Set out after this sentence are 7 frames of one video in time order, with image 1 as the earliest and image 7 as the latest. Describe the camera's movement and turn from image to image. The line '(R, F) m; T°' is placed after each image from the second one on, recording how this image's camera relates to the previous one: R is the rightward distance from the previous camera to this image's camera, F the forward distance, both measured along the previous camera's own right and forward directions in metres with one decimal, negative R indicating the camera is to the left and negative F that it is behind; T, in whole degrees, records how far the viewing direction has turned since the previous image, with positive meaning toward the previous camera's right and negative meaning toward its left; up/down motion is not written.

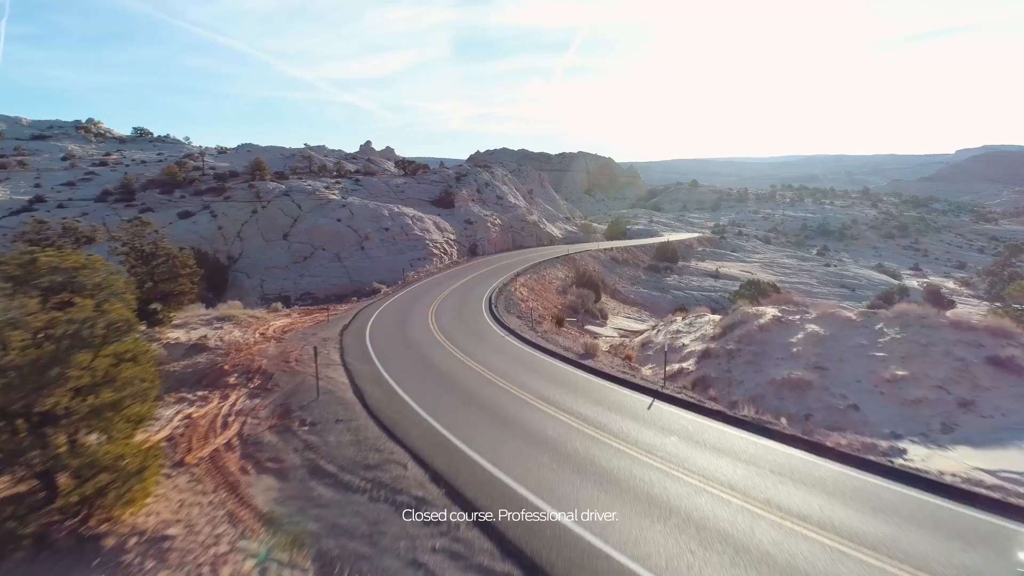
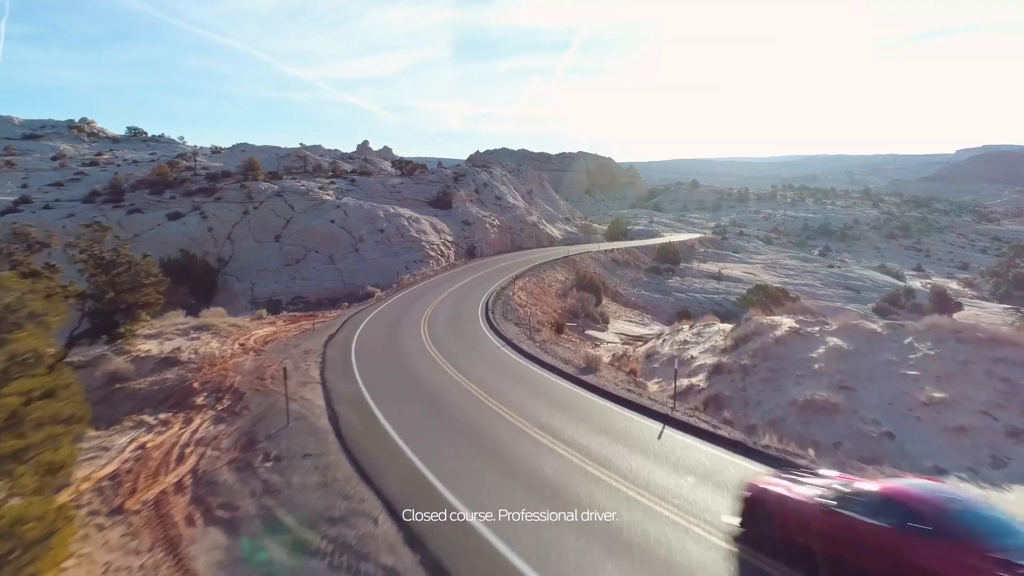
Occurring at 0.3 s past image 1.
(+0.1, +1.1) m; 0°
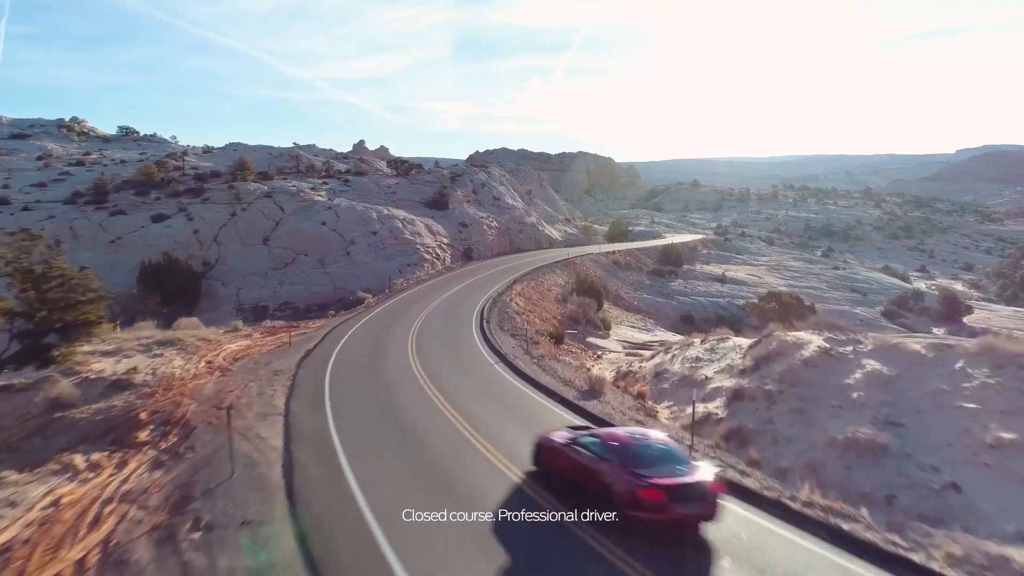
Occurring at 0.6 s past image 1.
(+0.1, +1.5) m; 0°
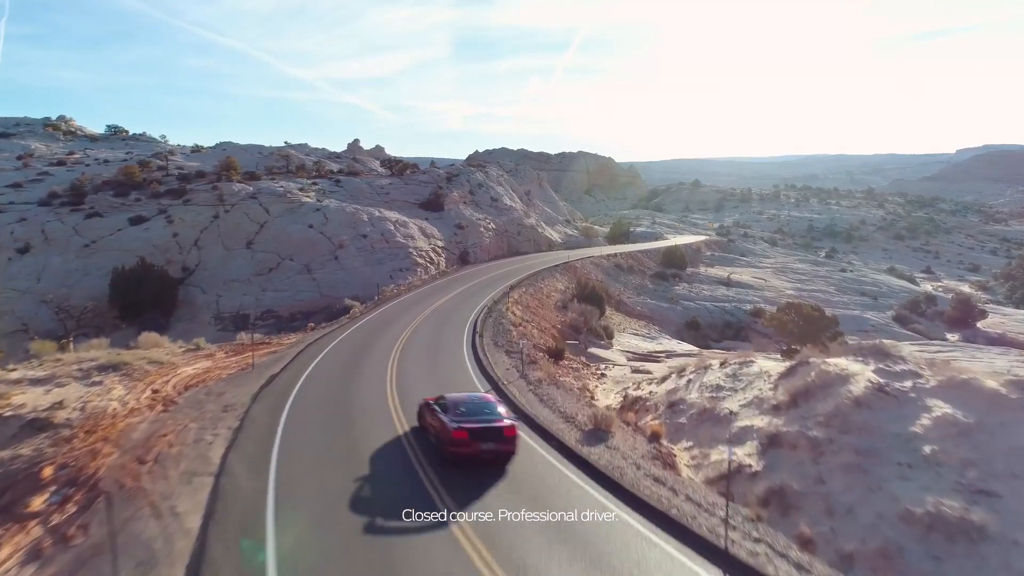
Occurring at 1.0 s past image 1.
(+0.1, +1.9) m; 0°
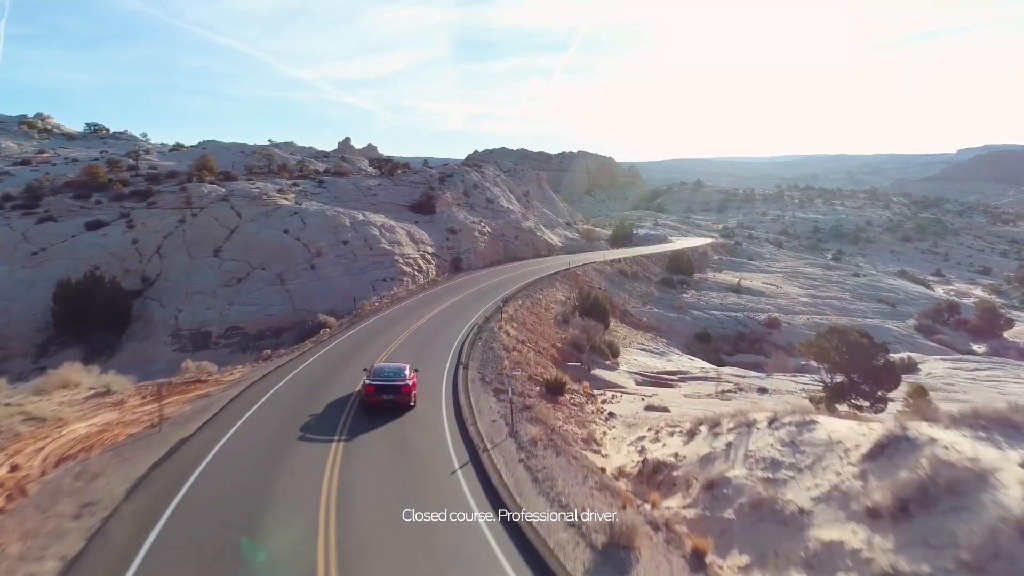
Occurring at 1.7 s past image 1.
(+0.2, +3.2) m; 0°
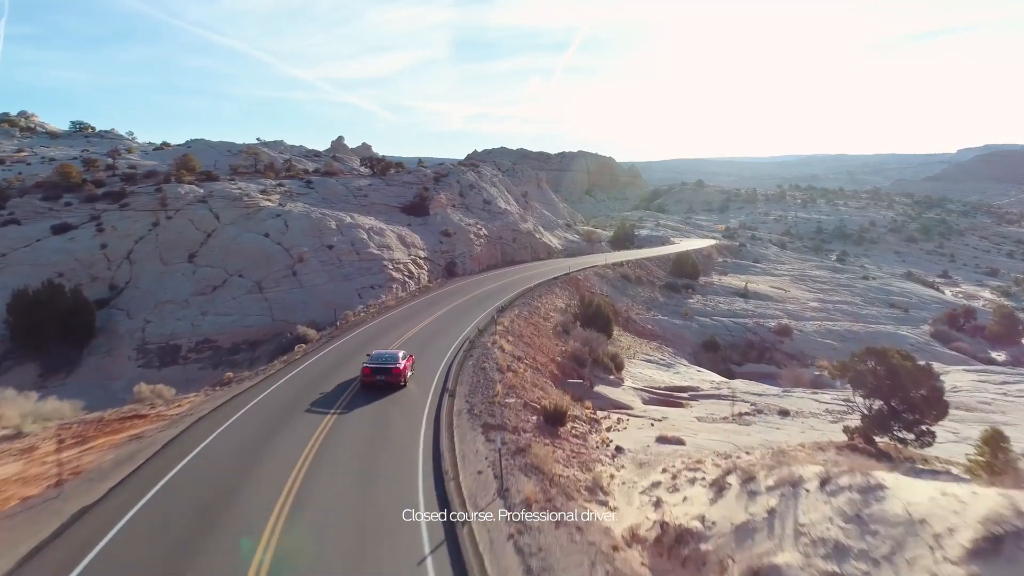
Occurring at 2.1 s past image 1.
(+0.1, +2.1) m; 0°
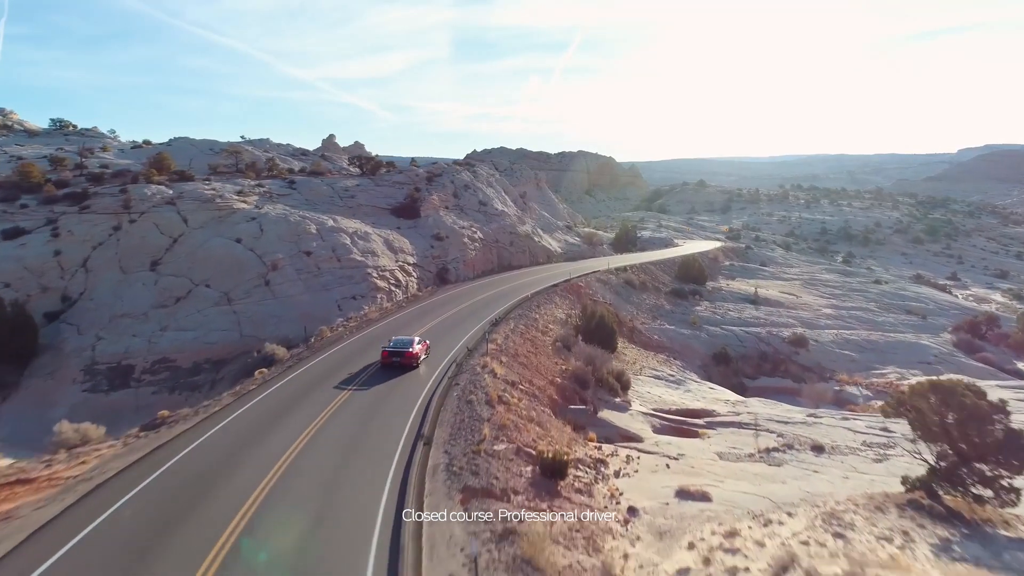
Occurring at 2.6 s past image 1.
(+0.1, +2.7) m; 0°
